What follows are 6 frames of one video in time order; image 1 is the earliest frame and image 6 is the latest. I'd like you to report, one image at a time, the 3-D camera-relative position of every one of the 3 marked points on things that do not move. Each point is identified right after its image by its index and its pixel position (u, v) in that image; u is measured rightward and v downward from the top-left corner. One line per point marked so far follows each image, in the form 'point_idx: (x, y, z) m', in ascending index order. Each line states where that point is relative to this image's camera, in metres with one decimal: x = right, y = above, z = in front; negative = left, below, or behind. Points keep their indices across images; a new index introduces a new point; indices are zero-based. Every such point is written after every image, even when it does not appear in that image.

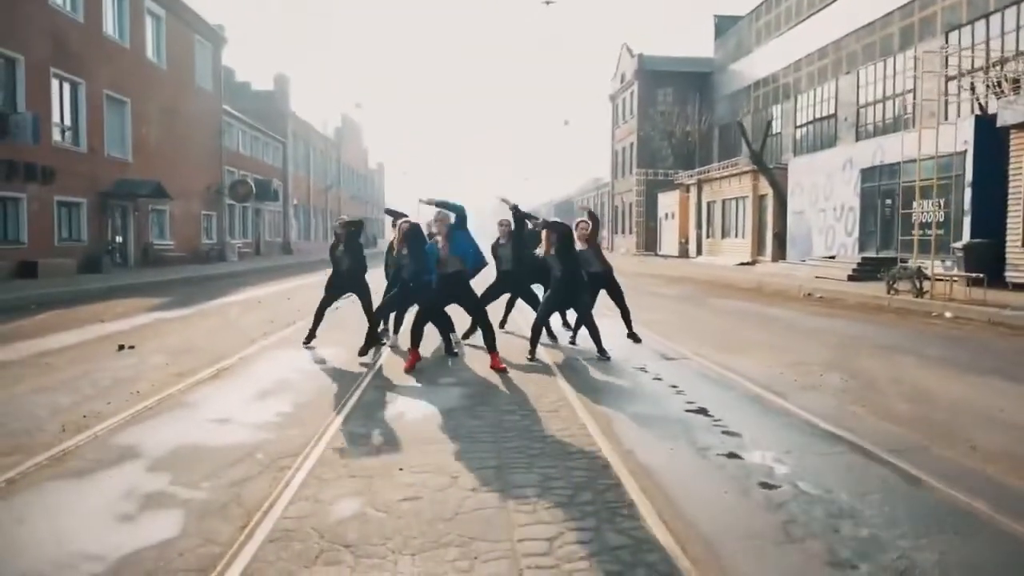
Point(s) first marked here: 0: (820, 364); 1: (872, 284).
0: (+4.1, -0.9, +11.5) m
1: (+7.9, +0.1, +18.8) m
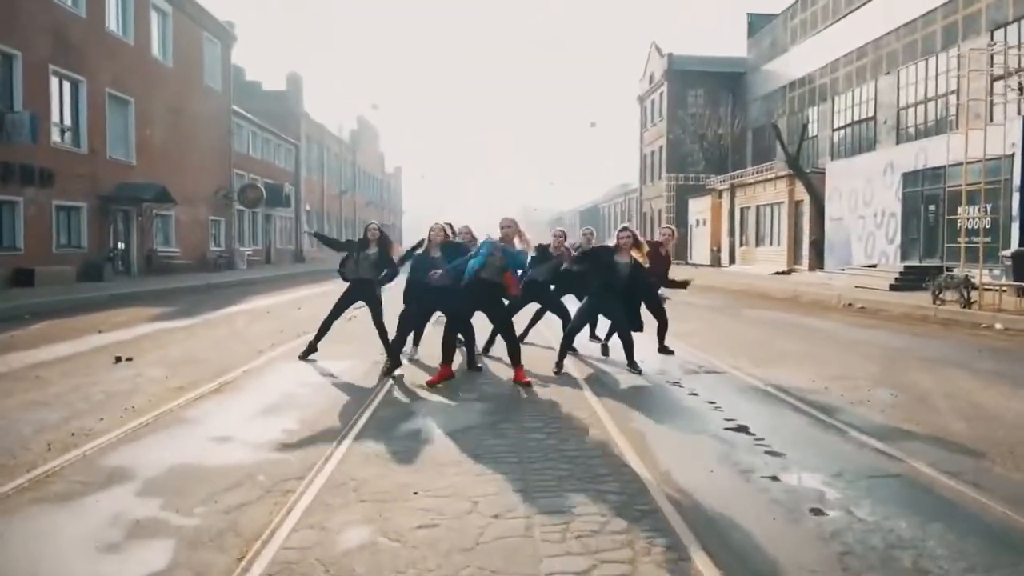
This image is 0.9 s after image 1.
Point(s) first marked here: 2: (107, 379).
0: (+4.4, -1.0, +10.4) m
1: (+8.4, -0.1, +17.6) m
2: (-4.0, -0.9, +8.4) m
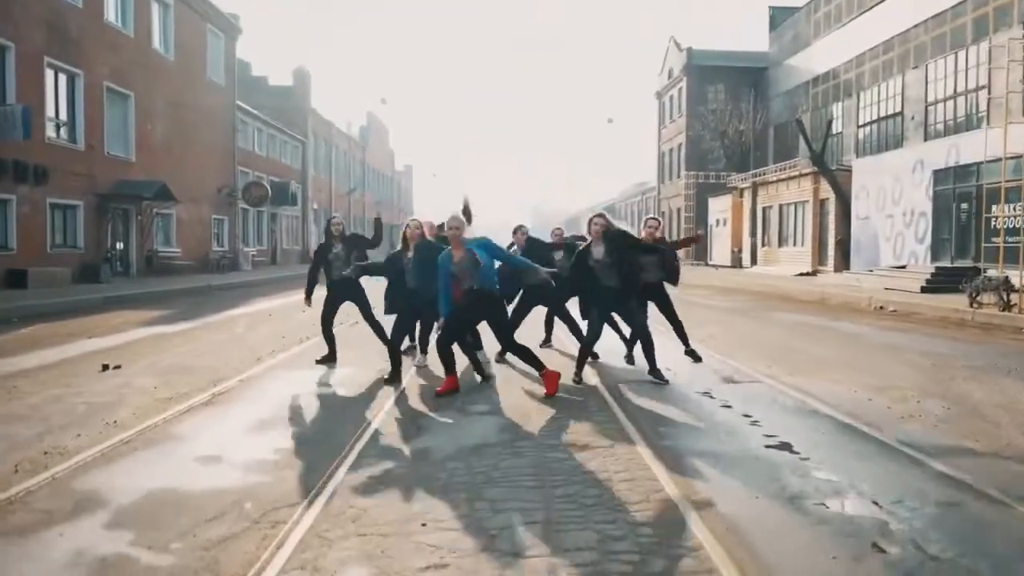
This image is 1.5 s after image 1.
0: (+4.5, -1.0, +9.7) m
1: (+8.7, -0.1, +16.8) m
2: (-3.8, -0.9, +7.7) m
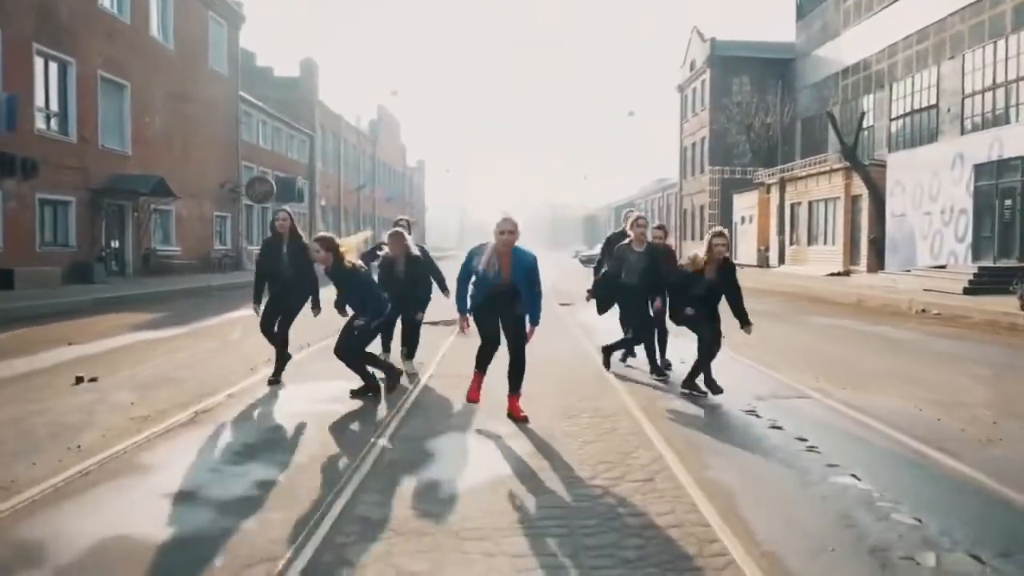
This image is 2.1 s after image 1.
0: (+4.7, -1.1, +8.7) m
1: (+9.0, -0.2, +15.8) m
2: (-3.7, -0.9, +6.9) m
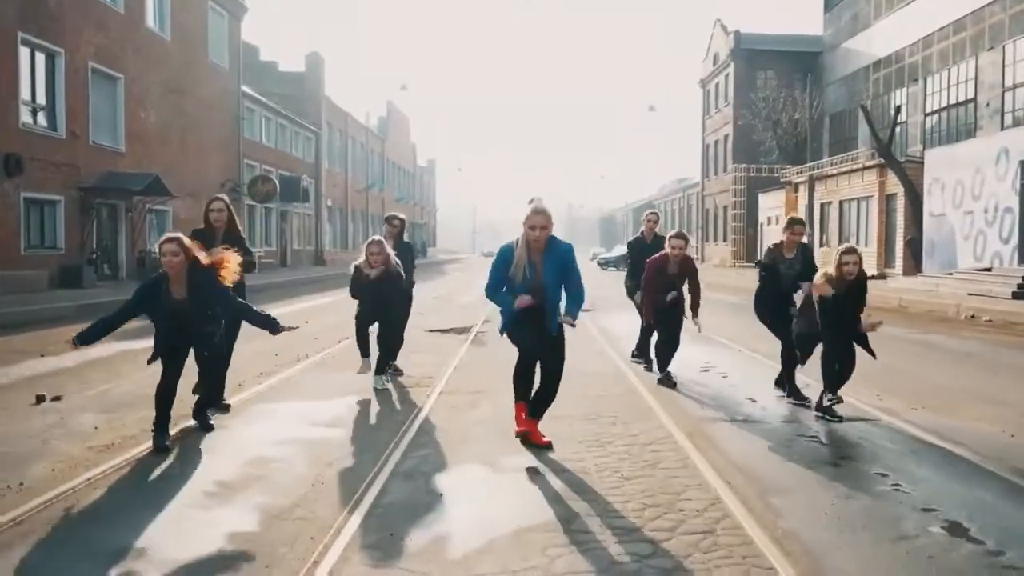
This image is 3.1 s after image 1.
0: (+4.9, -1.1, +7.7) m
1: (+9.3, -0.2, +14.7) m
2: (-3.5, -1.0, +6.0) m
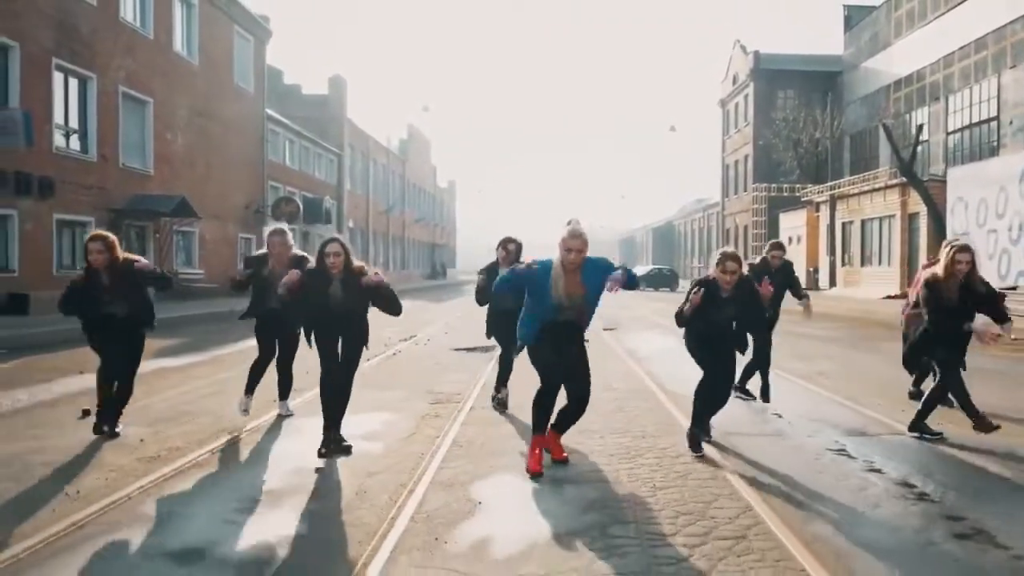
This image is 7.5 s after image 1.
0: (+5.2, -1.3, +7.6) m
1: (+9.7, -0.6, +14.5) m
2: (-3.3, -1.1, +6.1) m
